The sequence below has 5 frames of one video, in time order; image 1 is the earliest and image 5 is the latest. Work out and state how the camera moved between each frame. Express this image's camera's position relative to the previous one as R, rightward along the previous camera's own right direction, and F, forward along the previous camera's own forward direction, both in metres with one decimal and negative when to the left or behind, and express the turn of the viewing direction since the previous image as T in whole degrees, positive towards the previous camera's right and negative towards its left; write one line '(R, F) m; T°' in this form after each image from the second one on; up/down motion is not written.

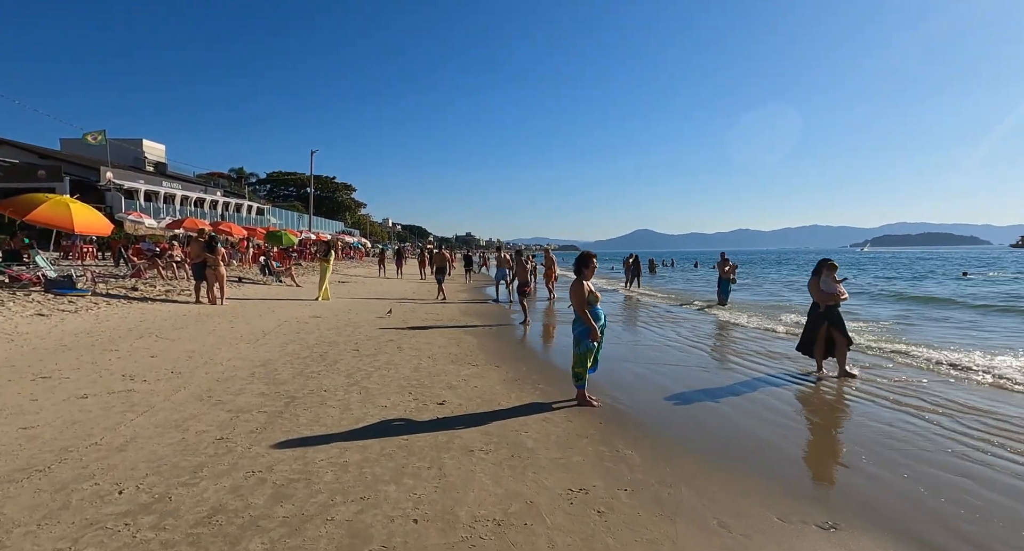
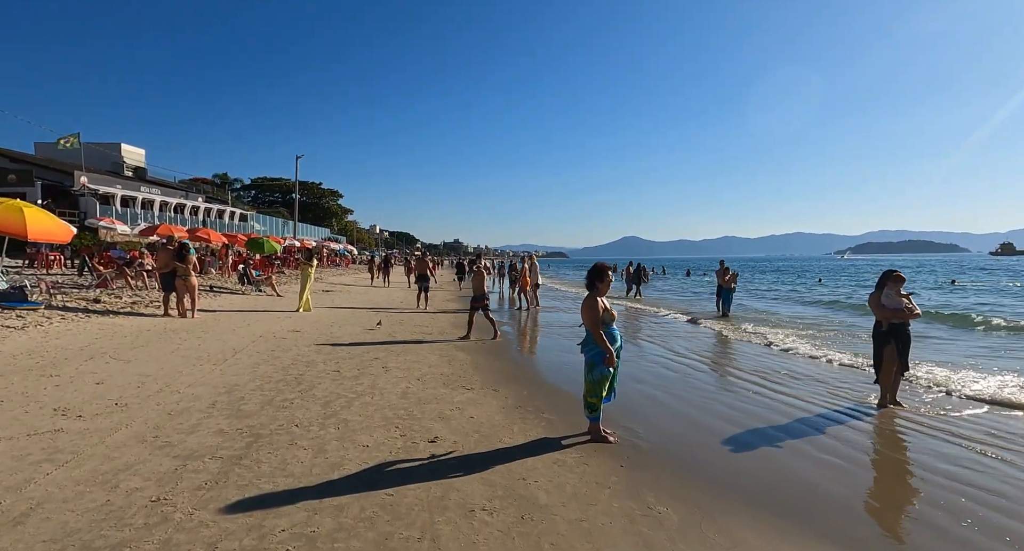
(-0.1, +0.7) m; +1°
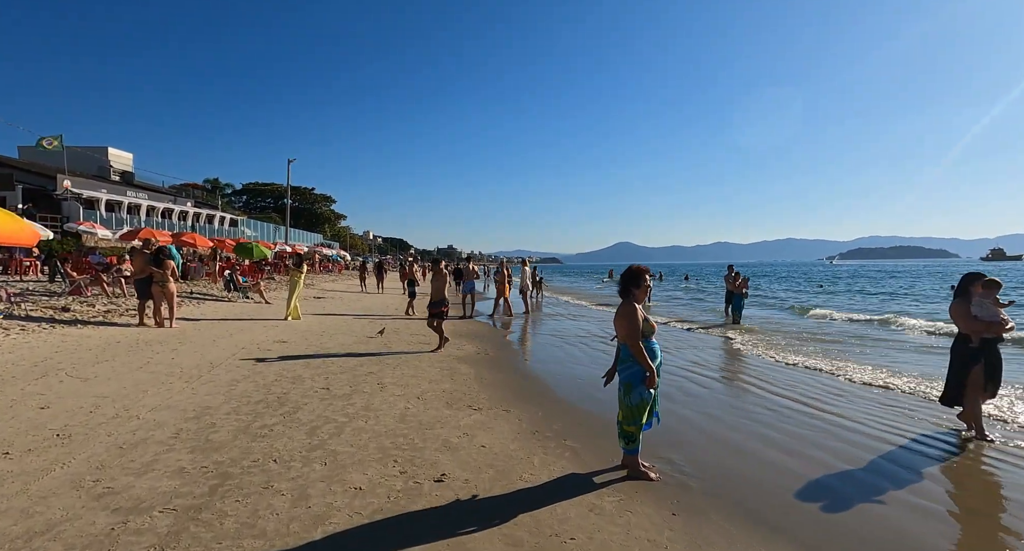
(-0.2, +0.7) m; +1°
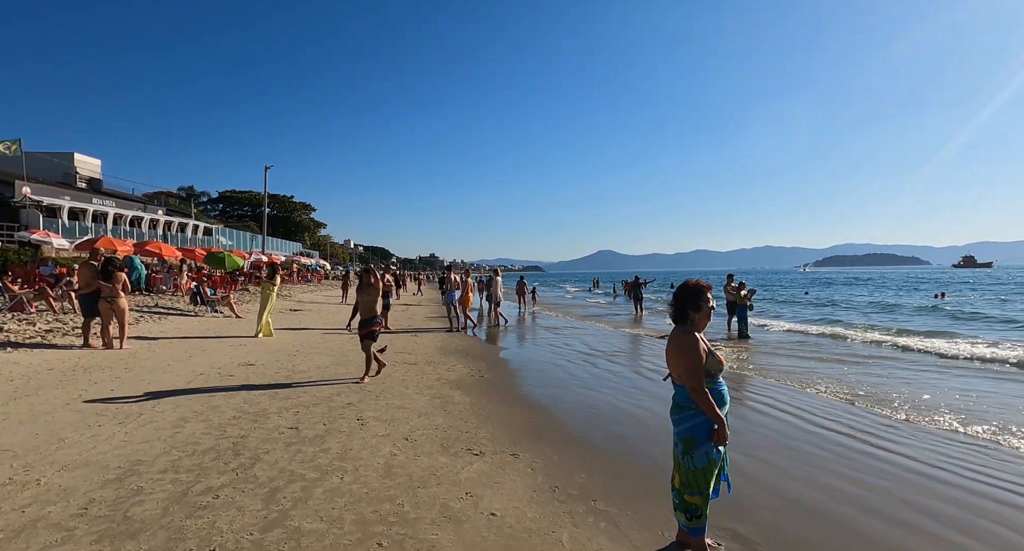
(-0.2, +0.9) m; +2°
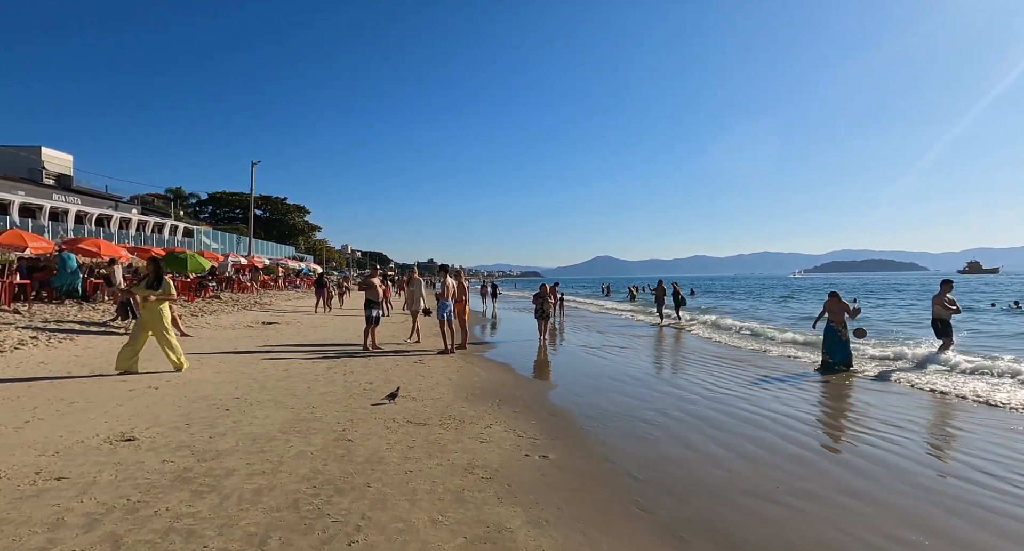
(-0.8, +3.7) m; 0°
